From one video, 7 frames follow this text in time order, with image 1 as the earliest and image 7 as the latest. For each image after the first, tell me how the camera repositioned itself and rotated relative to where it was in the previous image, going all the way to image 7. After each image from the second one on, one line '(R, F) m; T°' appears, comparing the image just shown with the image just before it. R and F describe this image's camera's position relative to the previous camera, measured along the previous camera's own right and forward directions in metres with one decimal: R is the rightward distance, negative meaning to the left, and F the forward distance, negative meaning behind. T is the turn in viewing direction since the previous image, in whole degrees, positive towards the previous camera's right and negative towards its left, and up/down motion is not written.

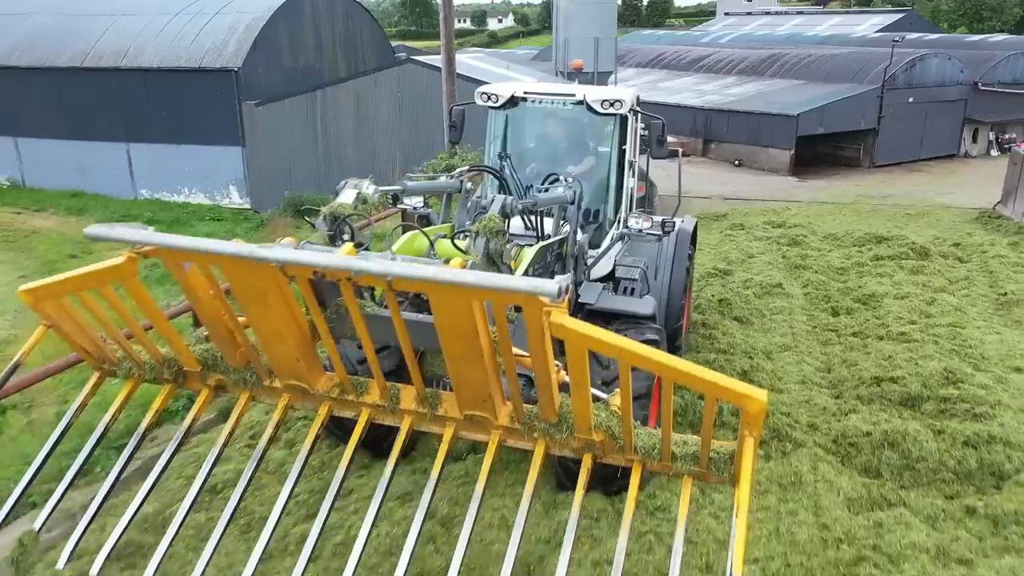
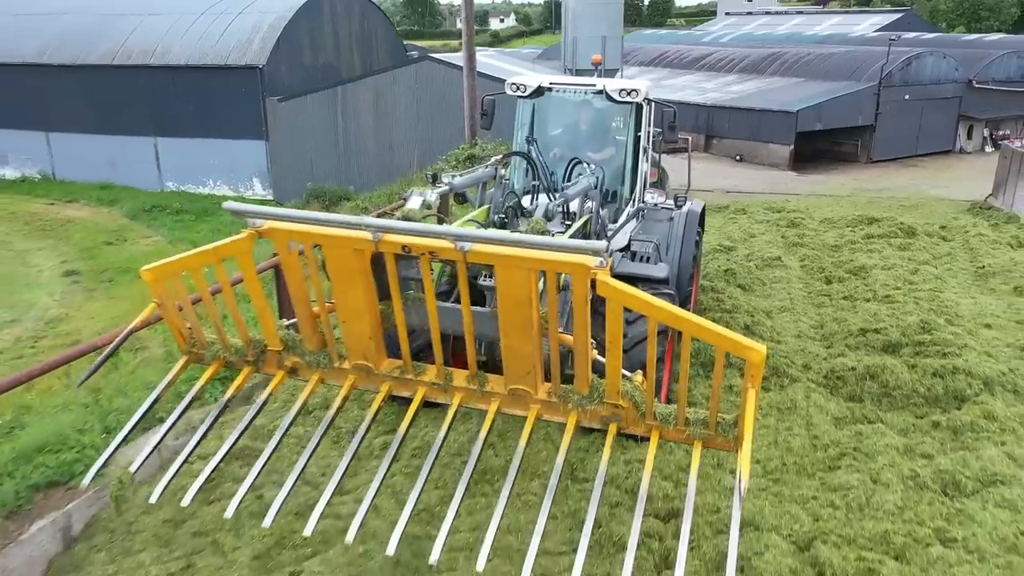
(-0.1, -0.7) m; 0°
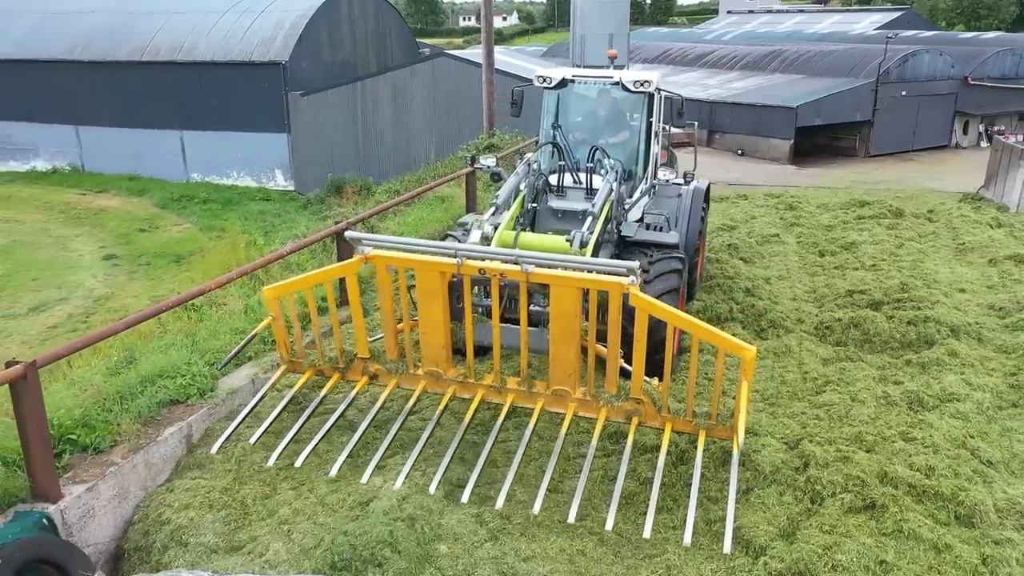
(-0.1, -0.7) m; 0°
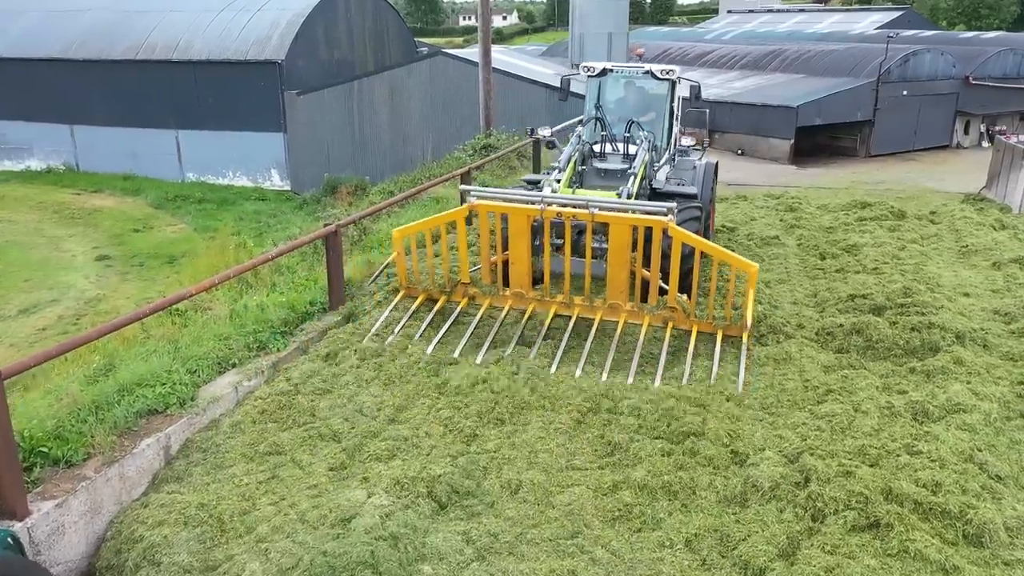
(0.0, +0.1) m; 0°
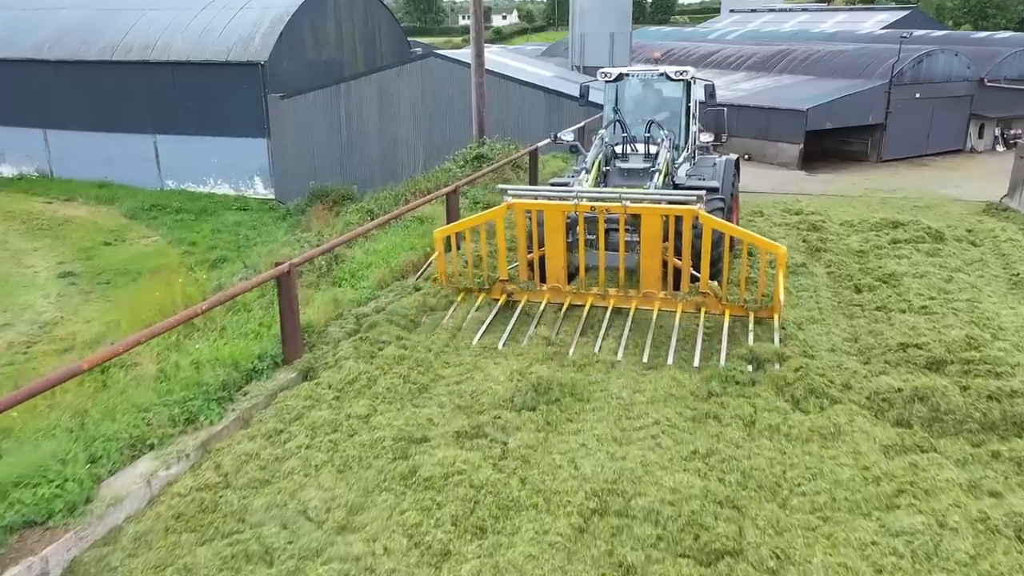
(0.0, +0.9) m; 0°
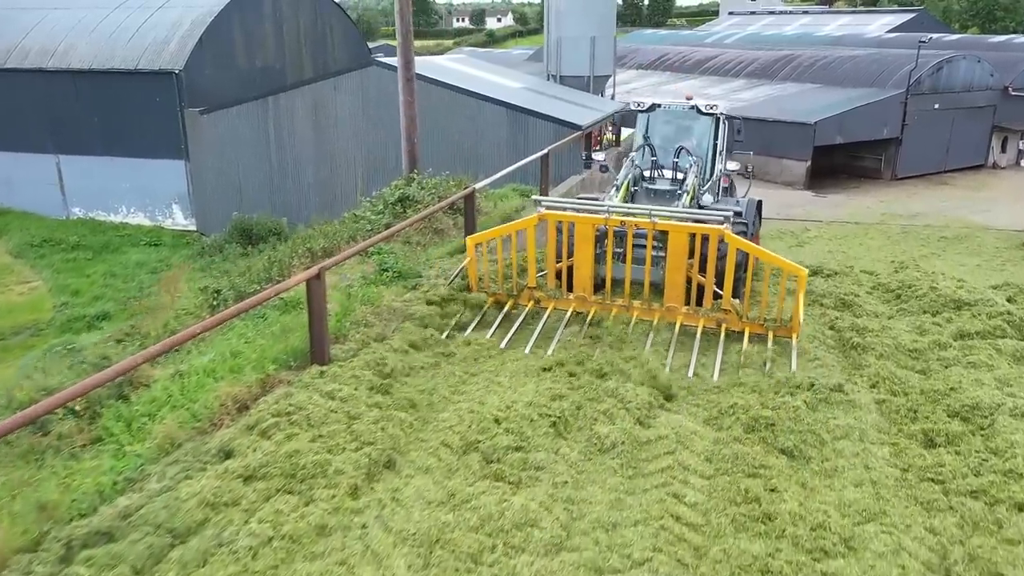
(+0.3, +2.4) m; 0°
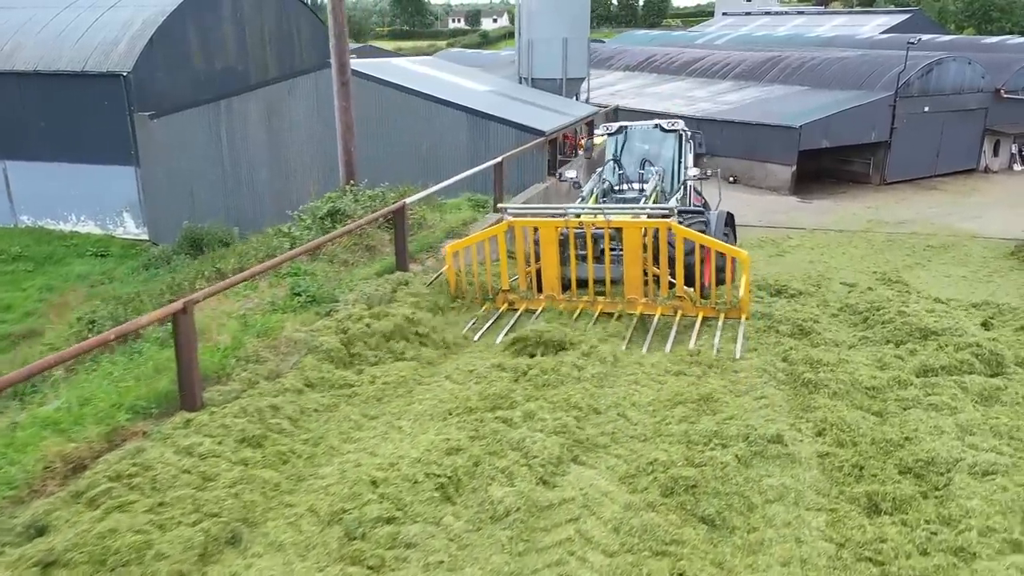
(+0.3, +0.6) m; 0°
